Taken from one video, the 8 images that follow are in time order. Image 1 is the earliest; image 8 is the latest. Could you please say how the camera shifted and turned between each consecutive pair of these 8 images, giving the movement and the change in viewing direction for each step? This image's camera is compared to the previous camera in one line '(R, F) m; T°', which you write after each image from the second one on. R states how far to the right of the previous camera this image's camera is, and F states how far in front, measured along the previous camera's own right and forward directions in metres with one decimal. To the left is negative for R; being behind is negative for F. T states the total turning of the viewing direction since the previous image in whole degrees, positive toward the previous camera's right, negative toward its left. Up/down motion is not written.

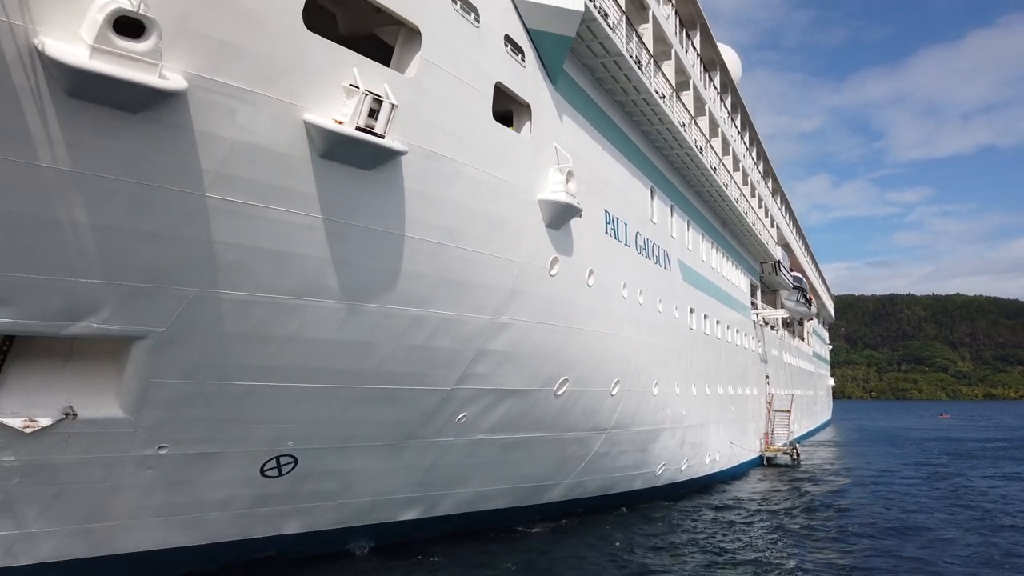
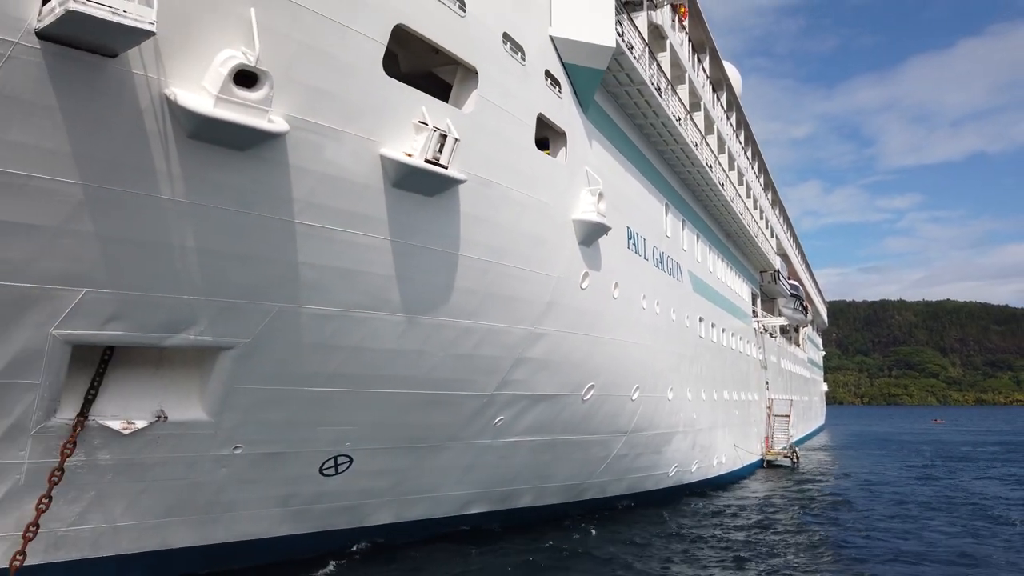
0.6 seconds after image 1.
(-0.4, -0.5) m; +1°
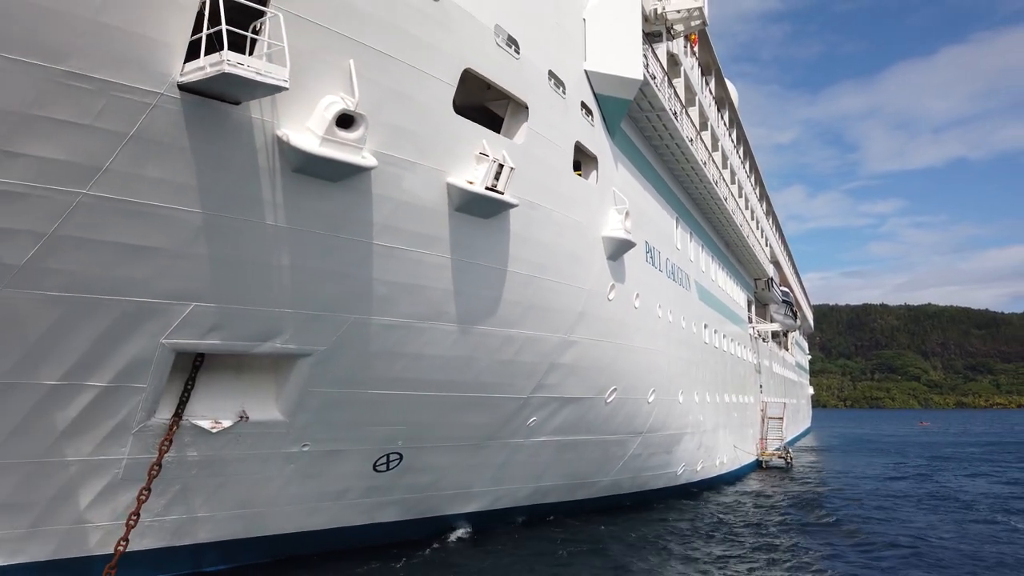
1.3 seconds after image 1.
(-0.4, -0.6) m; +1°
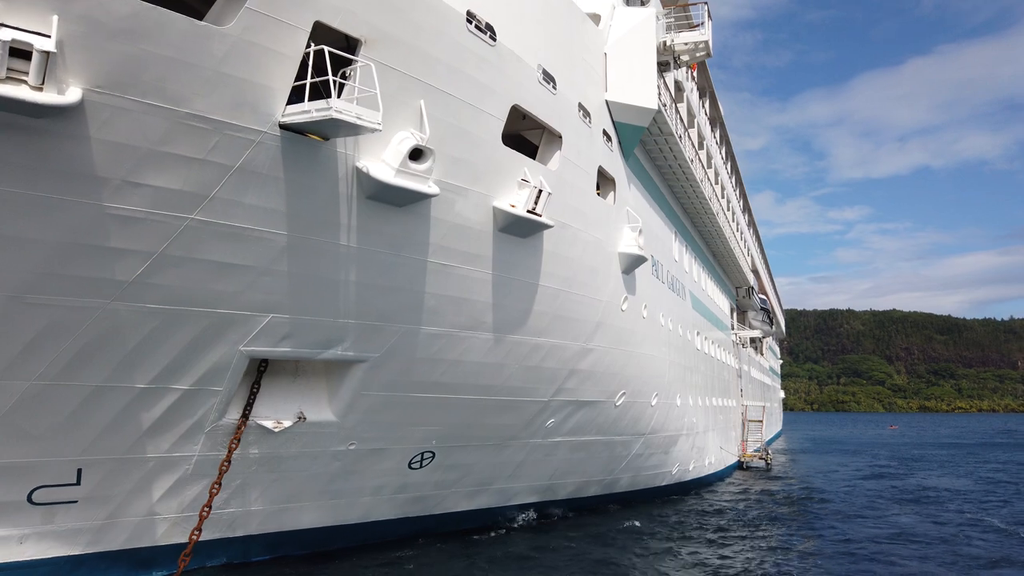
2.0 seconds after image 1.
(-0.5, -0.6) m; +2°
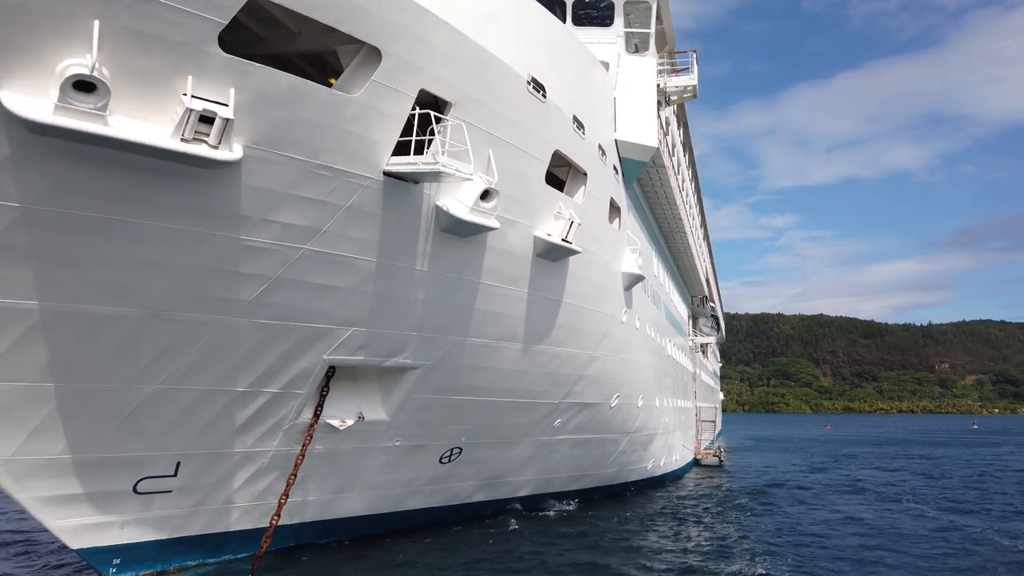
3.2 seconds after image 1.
(-0.9, -0.9) m; +4°
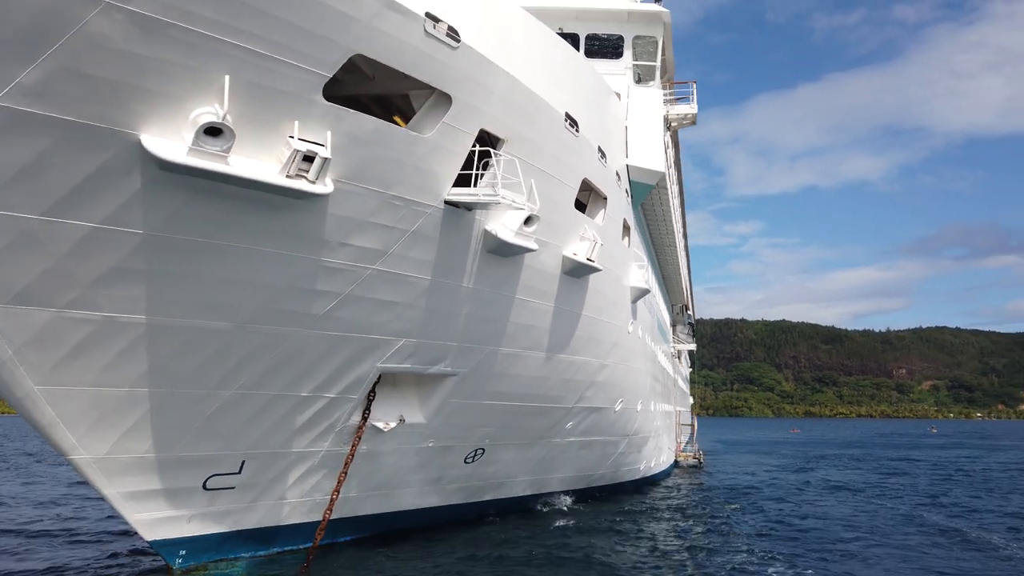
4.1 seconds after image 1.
(-0.6, -0.7) m; +2°
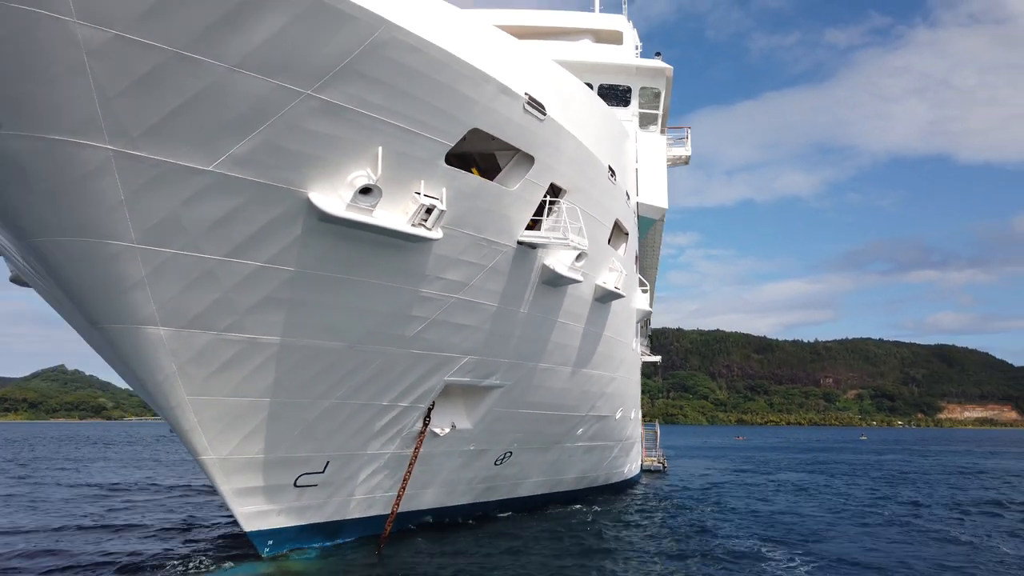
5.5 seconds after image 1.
(-1.1, -1.1) m; +4°
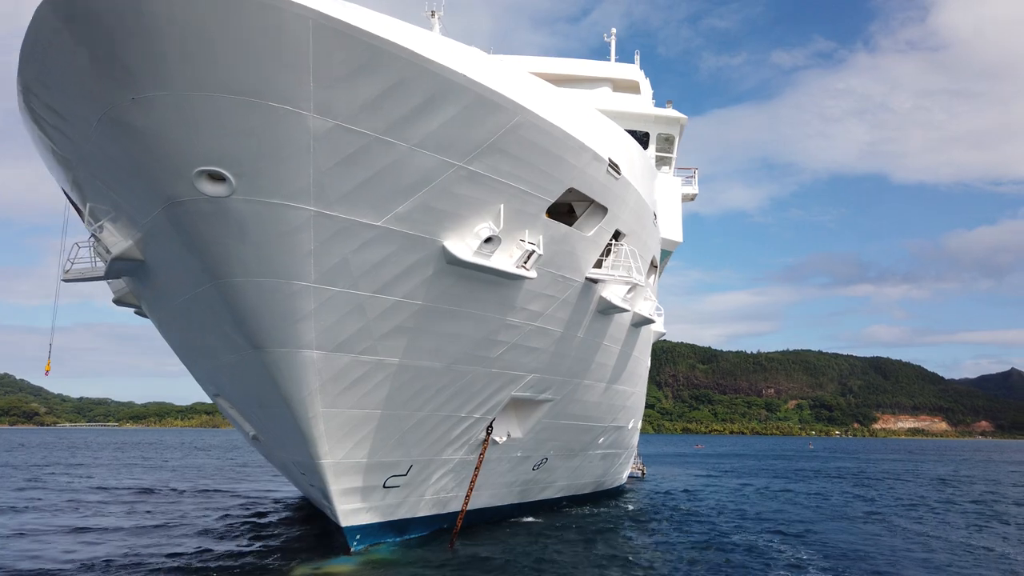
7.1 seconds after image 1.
(-1.3, -1.2) m; +4°
